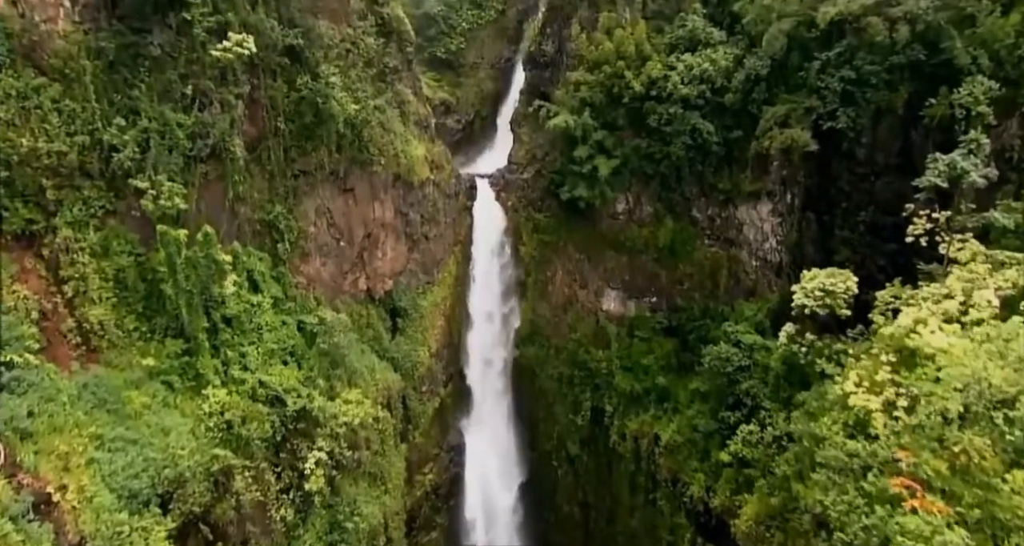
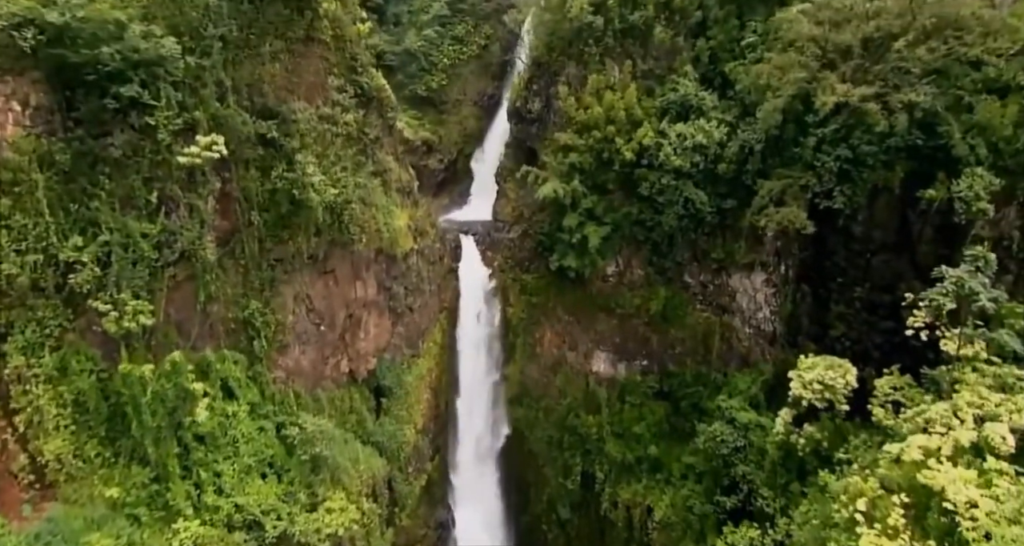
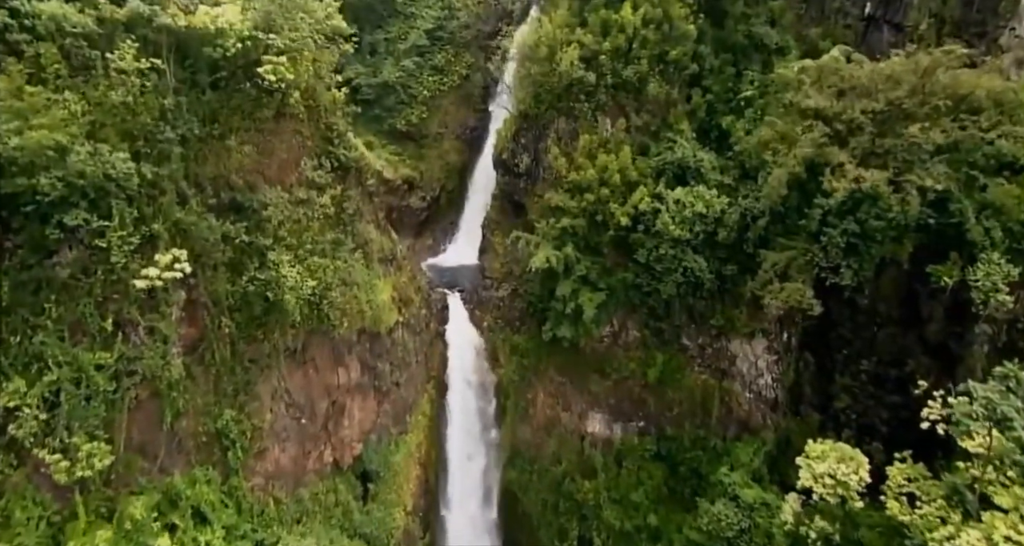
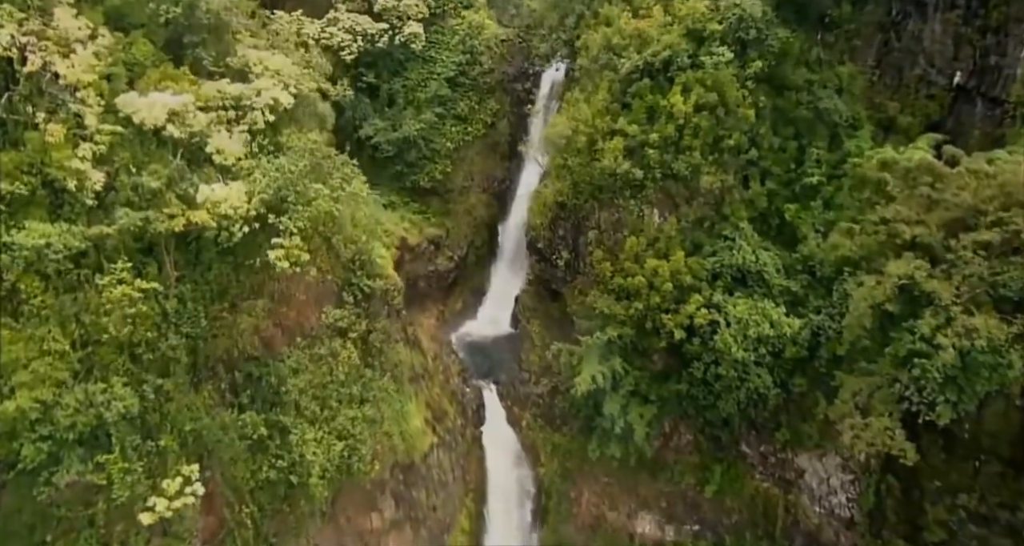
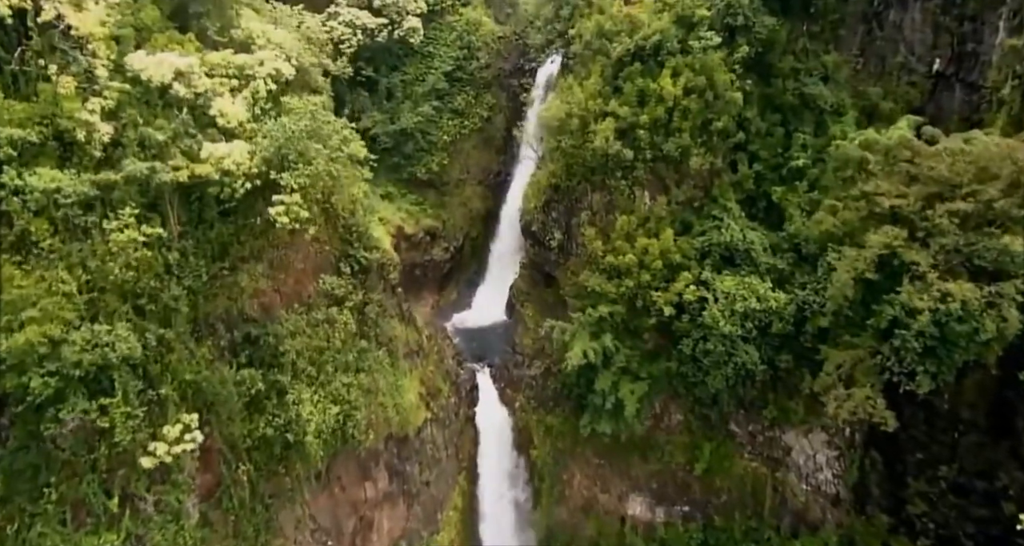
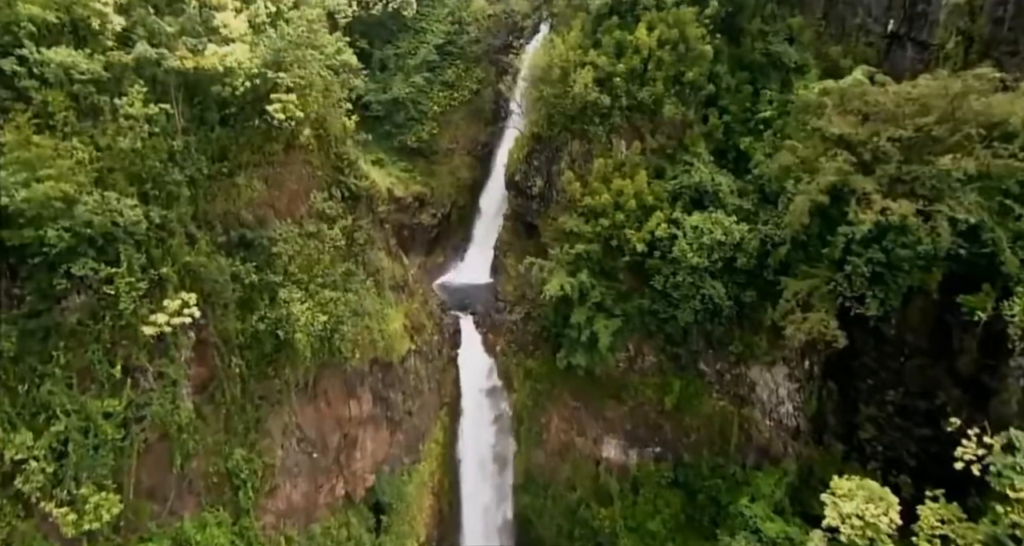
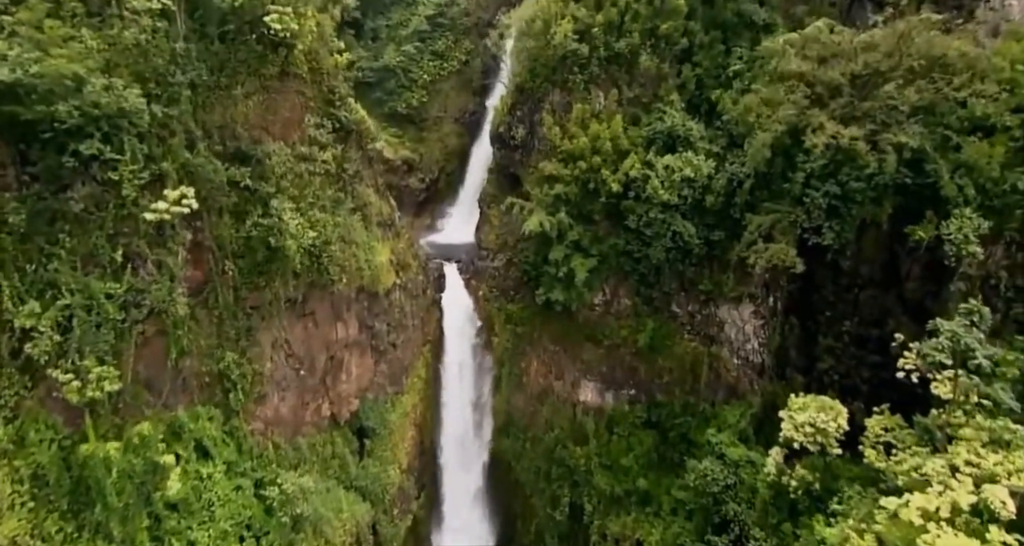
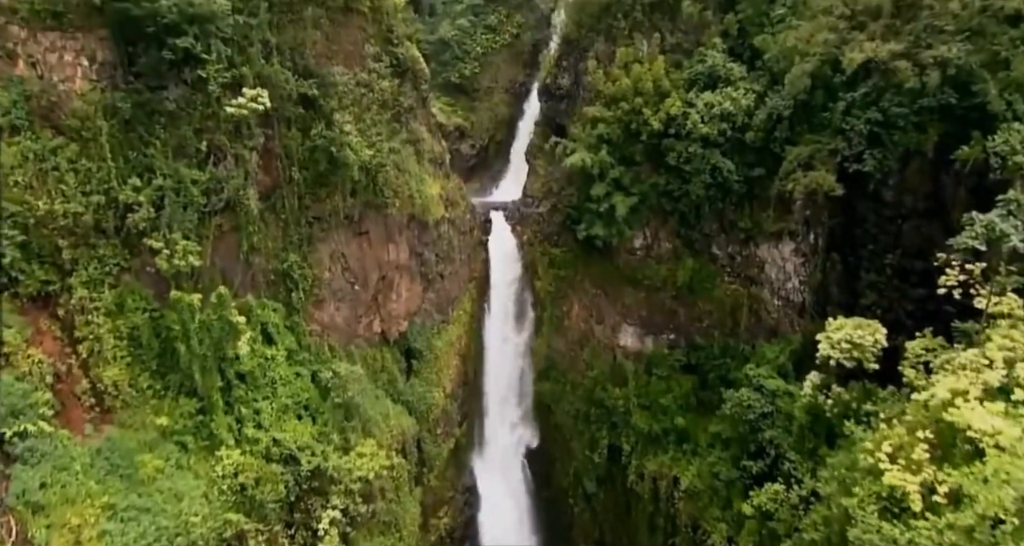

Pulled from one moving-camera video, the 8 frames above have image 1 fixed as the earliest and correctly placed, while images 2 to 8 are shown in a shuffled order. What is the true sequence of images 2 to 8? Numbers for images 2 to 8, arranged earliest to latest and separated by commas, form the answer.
8, 2, 7, 3, 6, 5, 4
